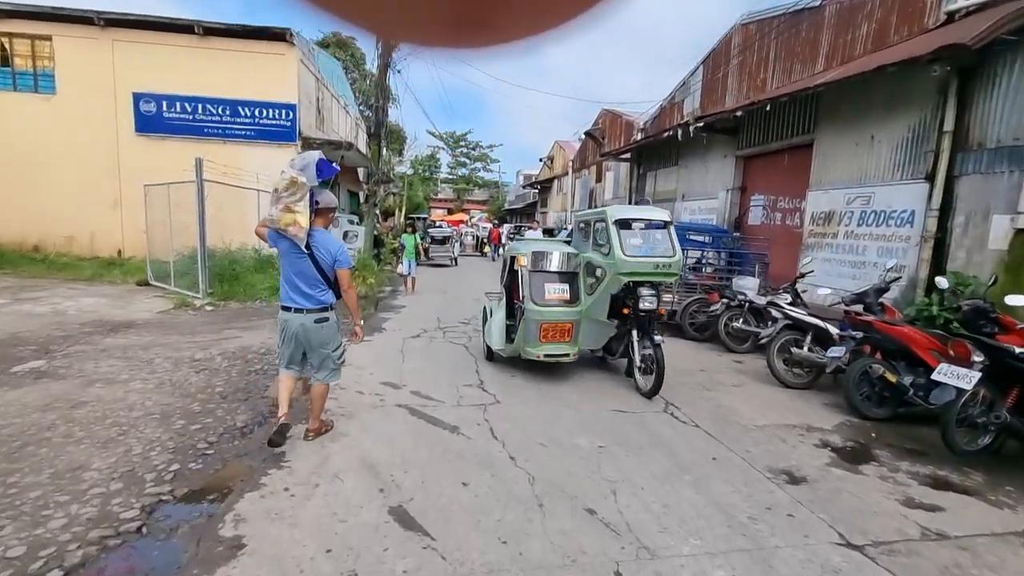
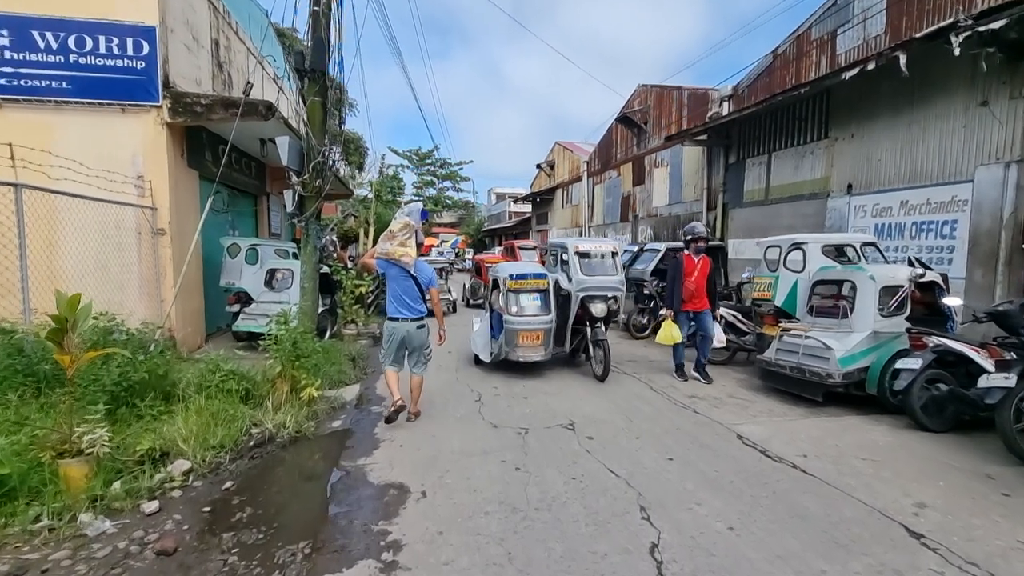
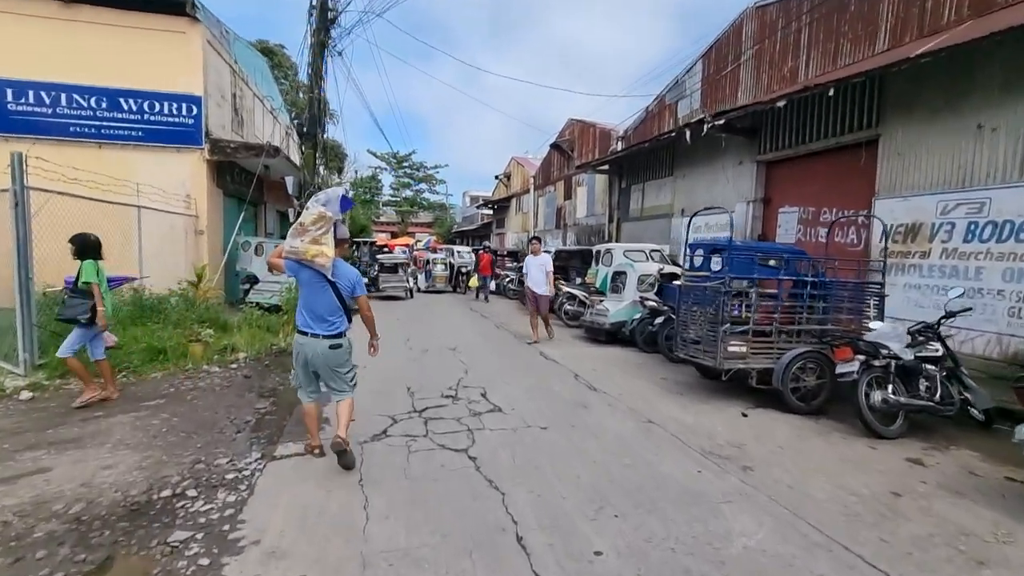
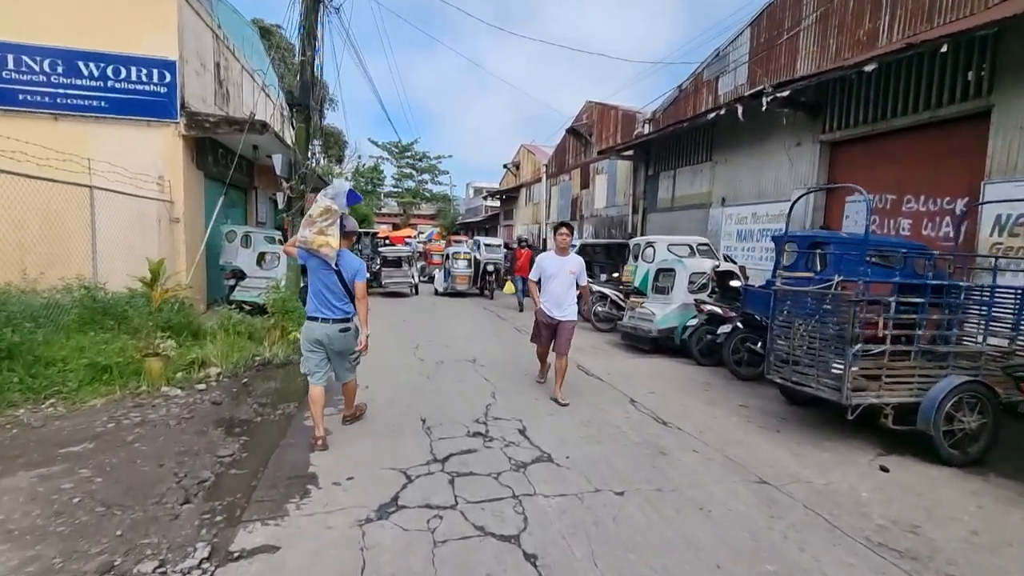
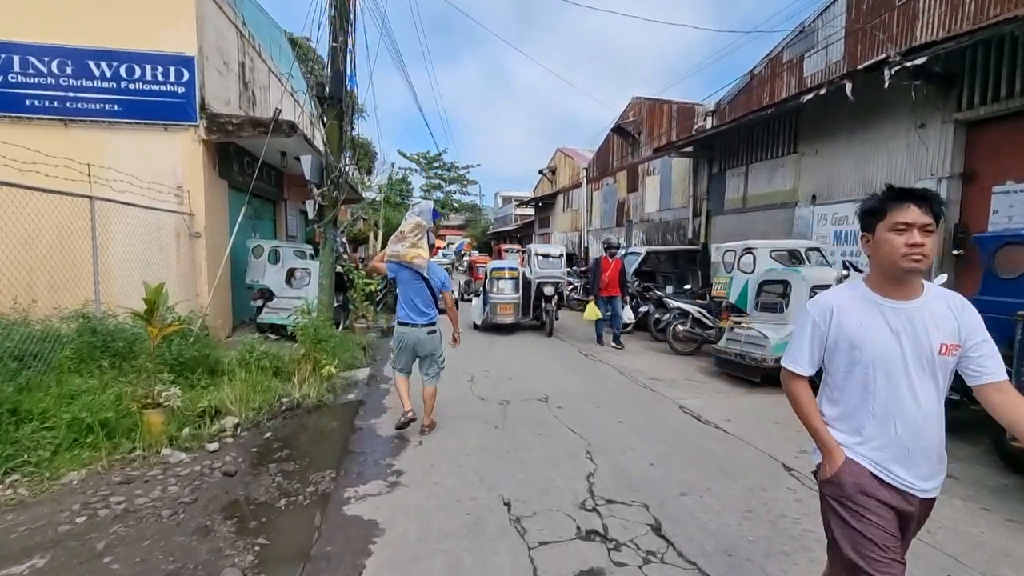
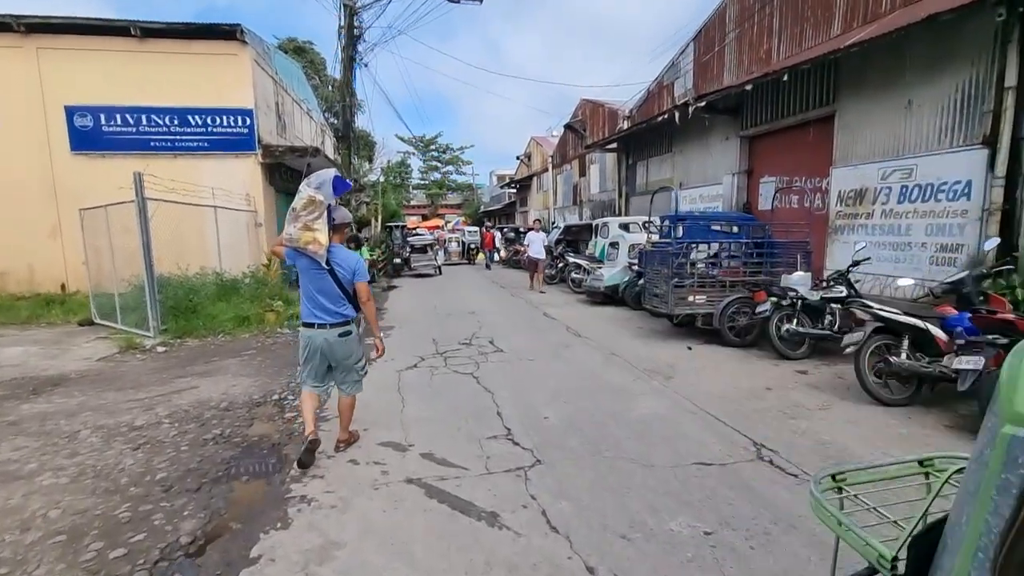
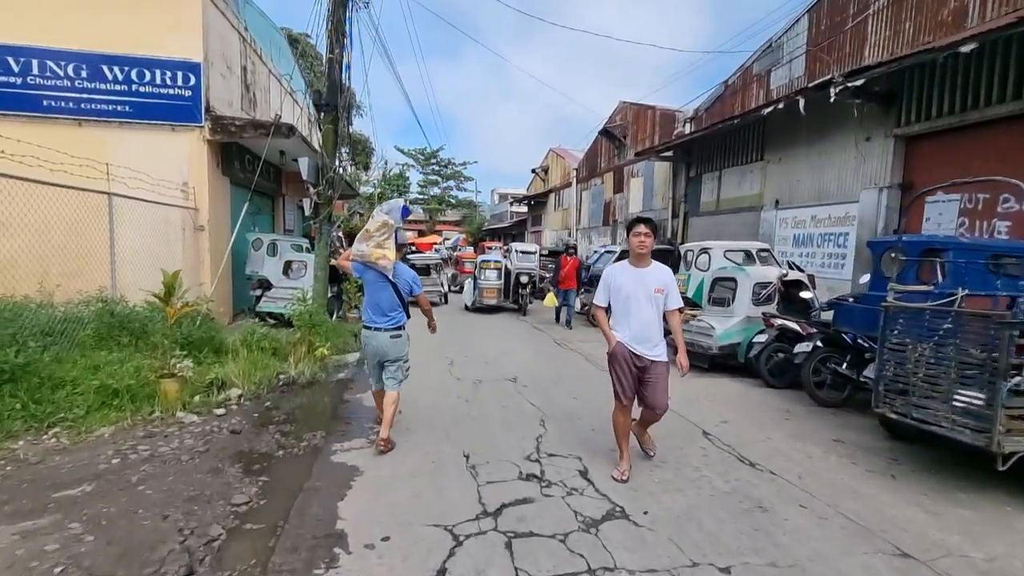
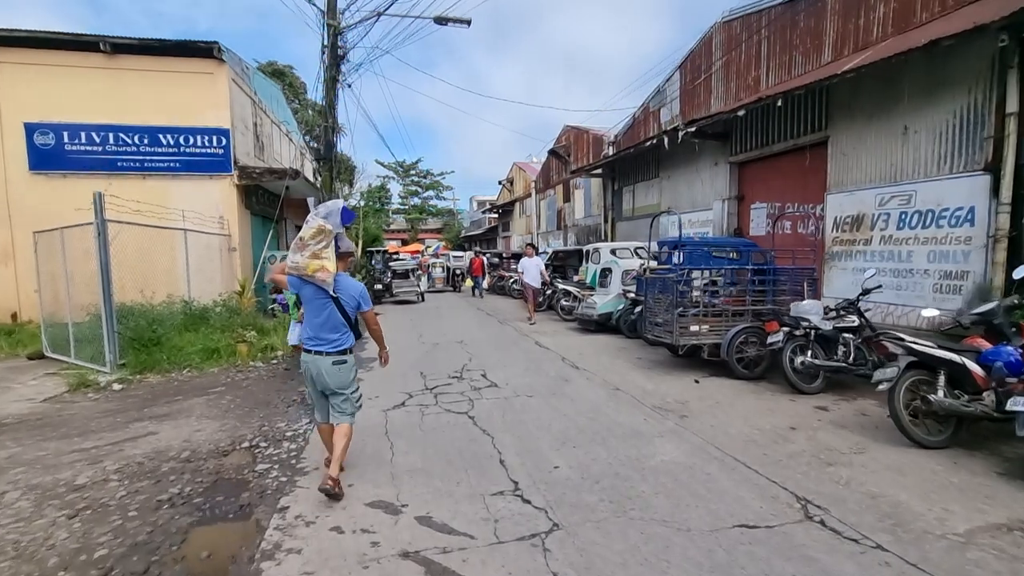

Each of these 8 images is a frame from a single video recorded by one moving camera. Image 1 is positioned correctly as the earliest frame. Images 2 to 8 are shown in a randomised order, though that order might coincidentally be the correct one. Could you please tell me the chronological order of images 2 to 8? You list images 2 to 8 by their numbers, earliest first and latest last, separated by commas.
6, 8, 3, 4, 7, 5, 2
